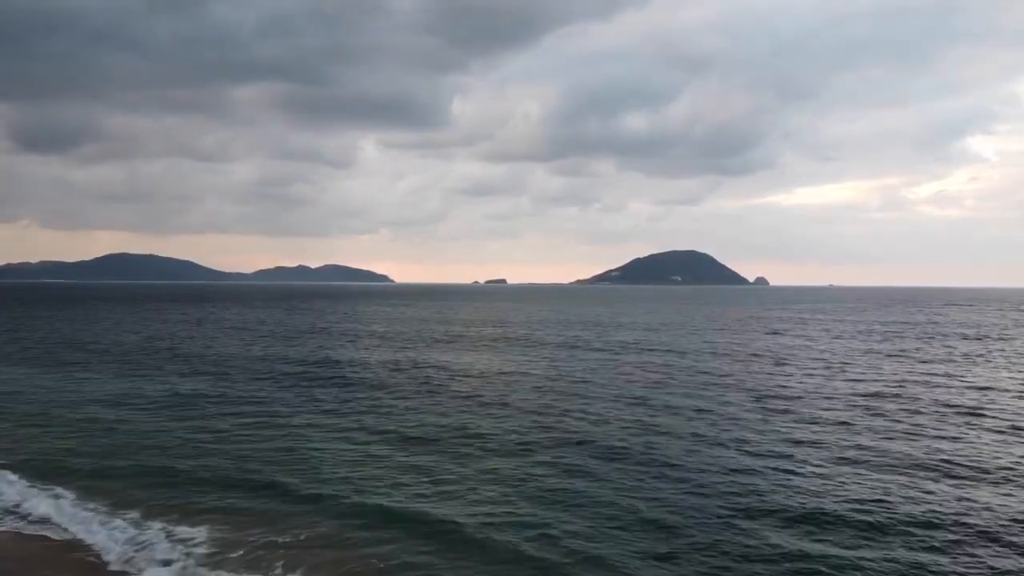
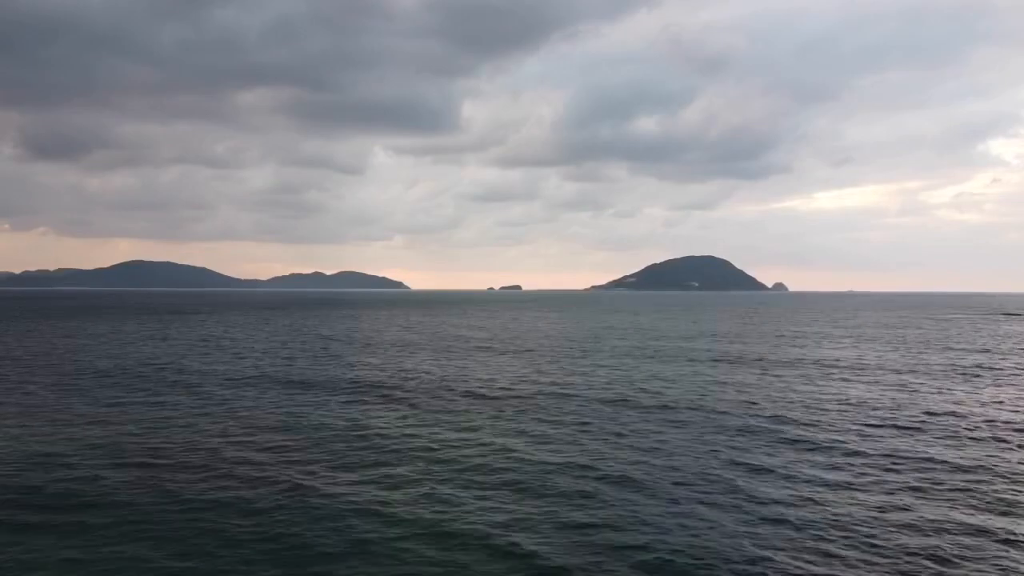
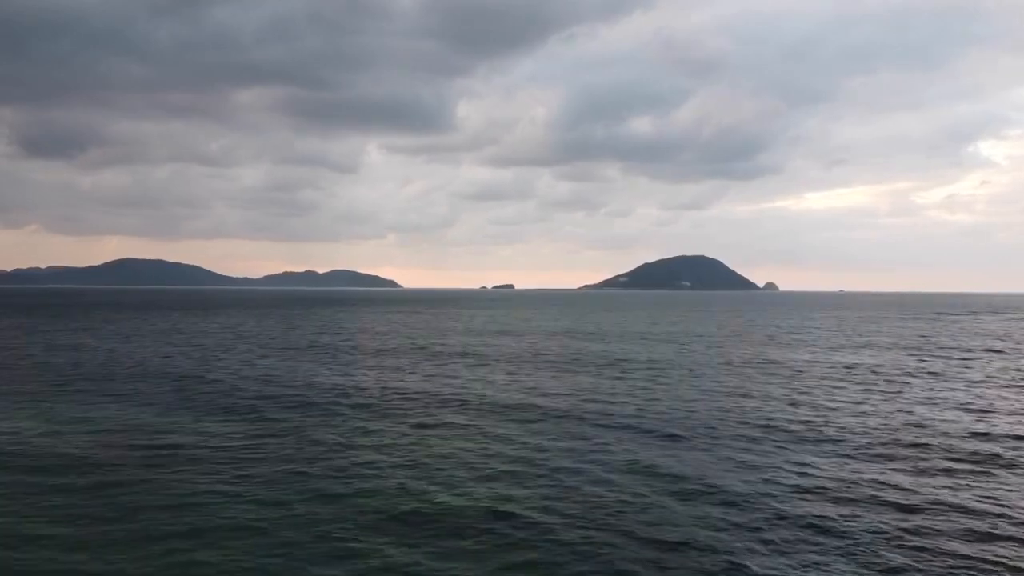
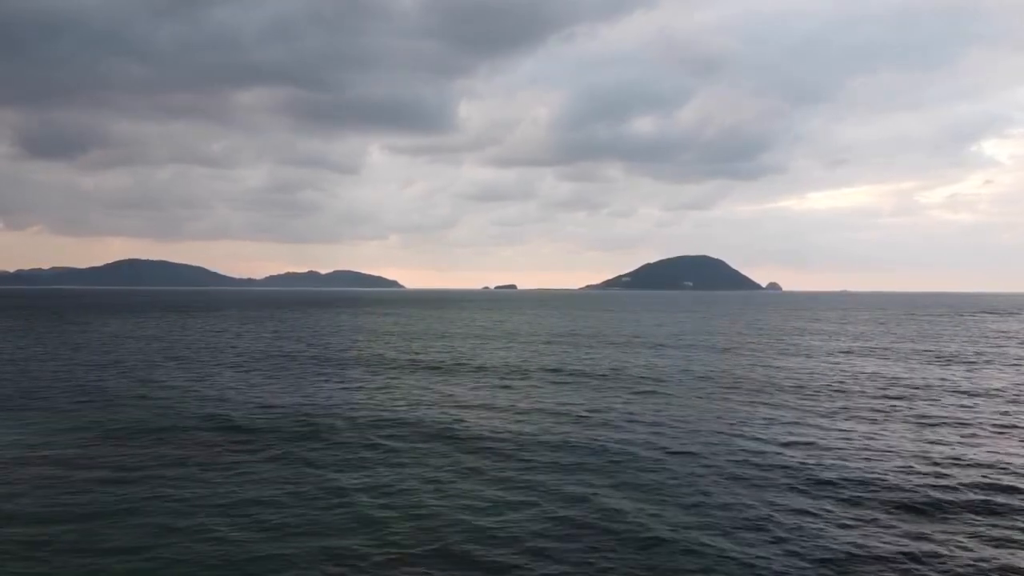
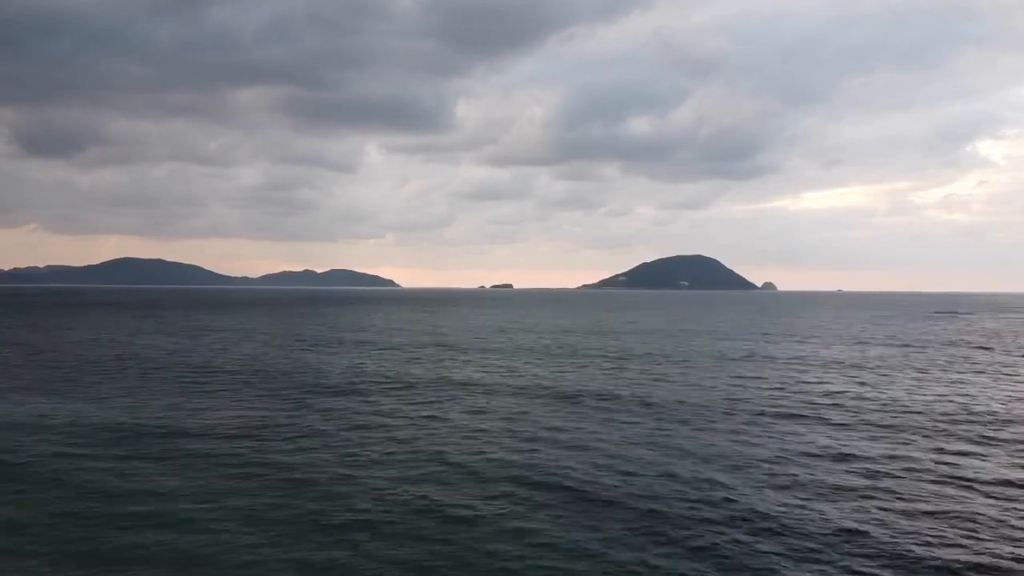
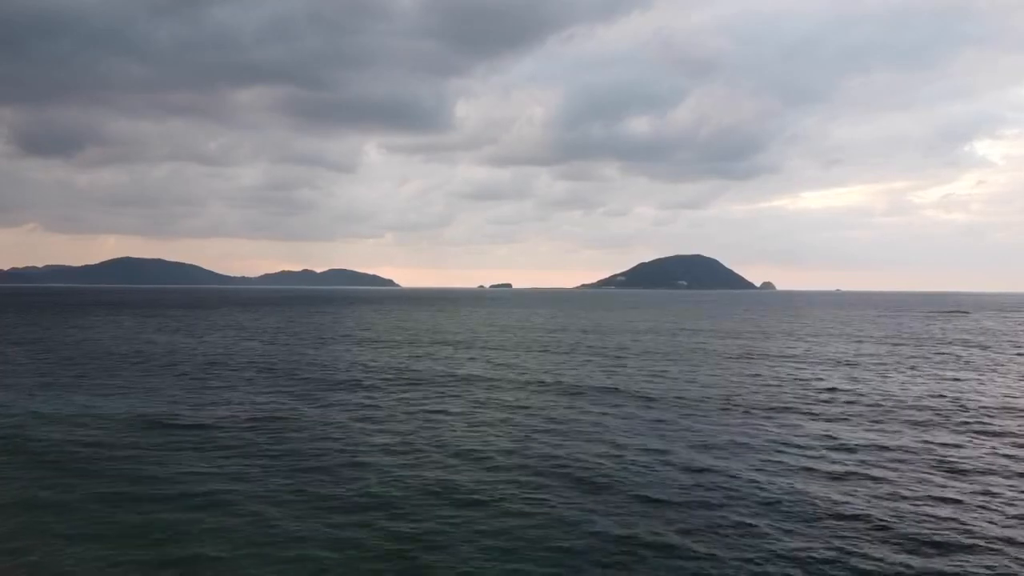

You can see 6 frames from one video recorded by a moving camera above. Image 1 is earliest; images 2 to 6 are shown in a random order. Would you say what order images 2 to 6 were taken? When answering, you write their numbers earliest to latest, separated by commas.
6, 5, 3, 4, 2
